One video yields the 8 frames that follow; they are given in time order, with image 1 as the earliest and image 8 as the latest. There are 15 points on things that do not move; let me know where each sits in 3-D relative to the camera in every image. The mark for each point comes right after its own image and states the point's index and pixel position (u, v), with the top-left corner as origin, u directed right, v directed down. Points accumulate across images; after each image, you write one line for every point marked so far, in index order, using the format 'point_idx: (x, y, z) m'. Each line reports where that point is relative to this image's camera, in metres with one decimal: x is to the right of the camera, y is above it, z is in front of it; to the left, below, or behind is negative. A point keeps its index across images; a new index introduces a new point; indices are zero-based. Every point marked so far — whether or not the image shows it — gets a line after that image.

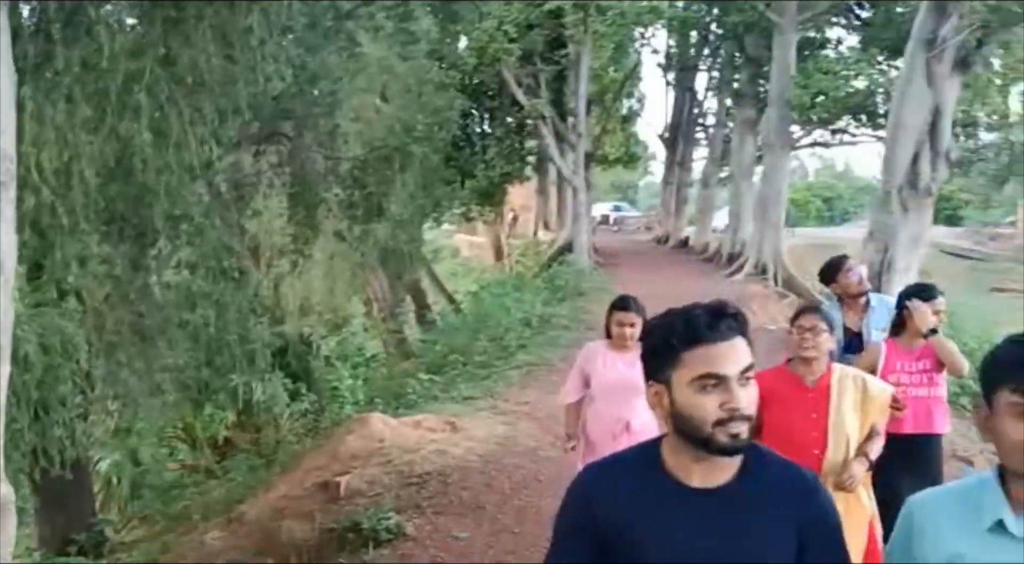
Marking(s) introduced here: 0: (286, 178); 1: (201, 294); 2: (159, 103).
0: (-2.0, +0.9, +9.1) m
1: (-2.4, -0.1, +8.1) m
2: (-2.5, +1.3, +7.4) m
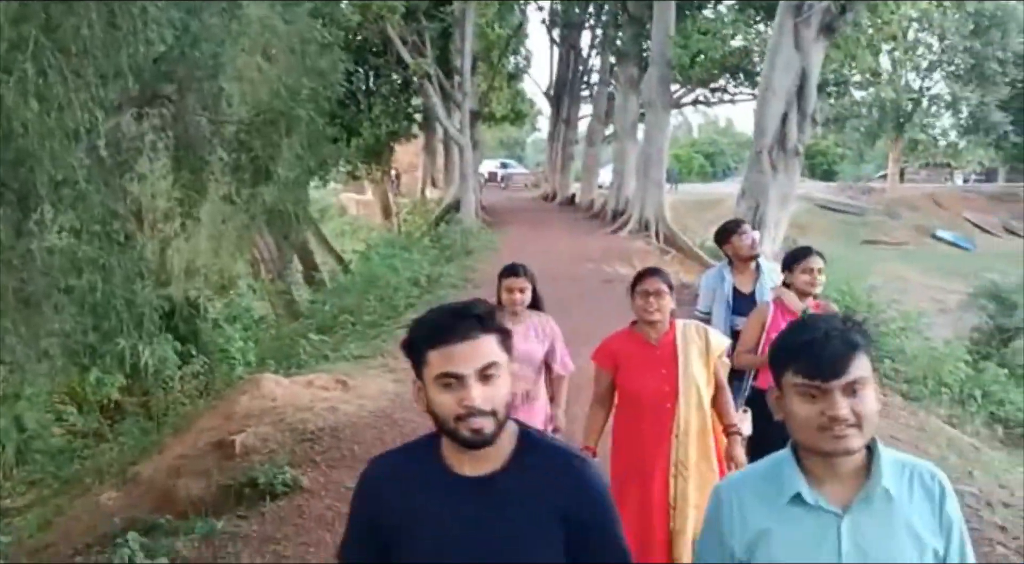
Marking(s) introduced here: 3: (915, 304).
0: (-3.0, +1.2, +9.1) m
1: (-3.3, +0.2, +8.1) m
2: (-3.3, +1.5, +7.4) m
3: (+7.2, -0.4, +18.7) m
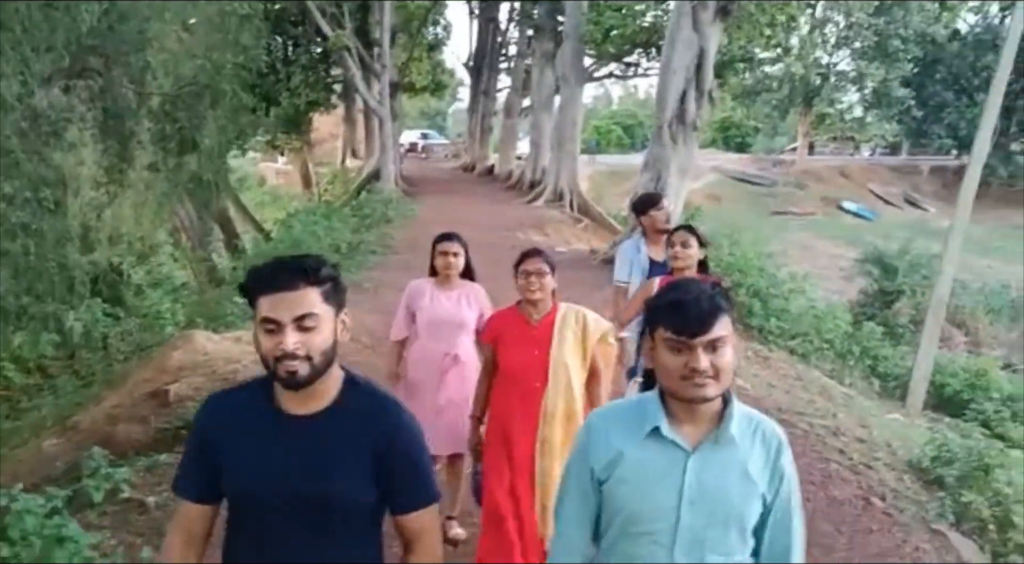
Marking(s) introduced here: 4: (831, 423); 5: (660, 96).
0: (-3.8, +1.6, +9.6) m
1: (-4.0, +0.5, +8.6) m
2: (-3.9, +1.8, +7.8) m
3: (+5.7, +0.2, +19.9) m
4: (+2.6, -1.1, +8.5) m
5: (+2.1, +2.6, +14.9) m
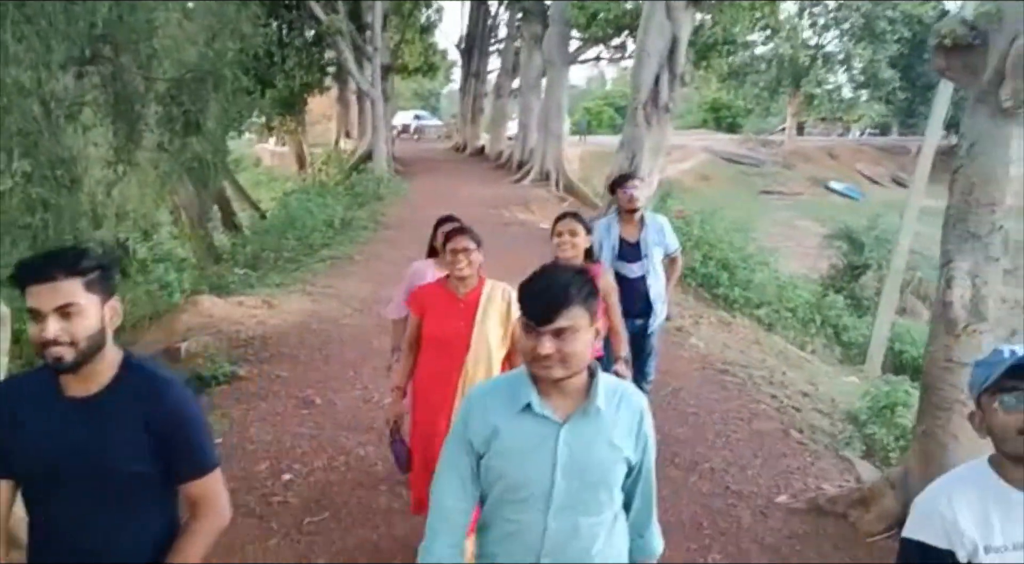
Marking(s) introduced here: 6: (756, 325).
0: (-4.0, +1.8, +10.4) m
1: (-4.2, +0.7, +9.5) m
2: (-4.2, +2.0, +8.7) m
3: (+5.4, +0.7, +20.9) m
4: (+2.4, -0.9, +9.5) m
5: (+1.9, +3.0, +15.8) m
6: (+3.1, -0.5, +13.4) m
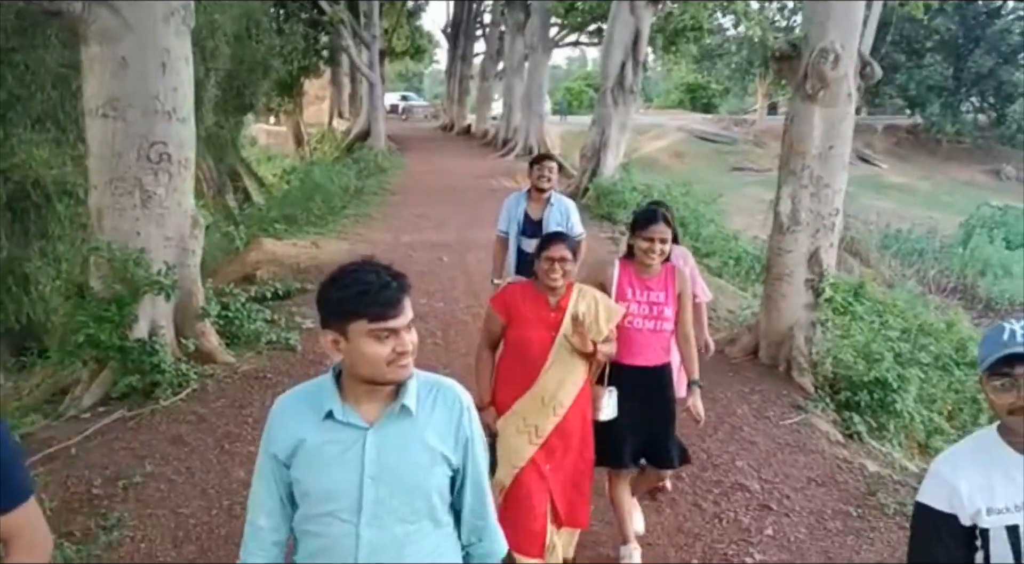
0: (-4.1, +2.5, +13.2) m
1: (-4.3, +1.4, +12.3) m
2: (-4.2, +2.7, +11.5) m
3: (+5.1, +1.6, +23.9) m
4: (+2.3, -0.2, +12.4) m
5: (+1.7, +3.8, +18.7) m
6: (+3.0, +0.2, +16.3) m
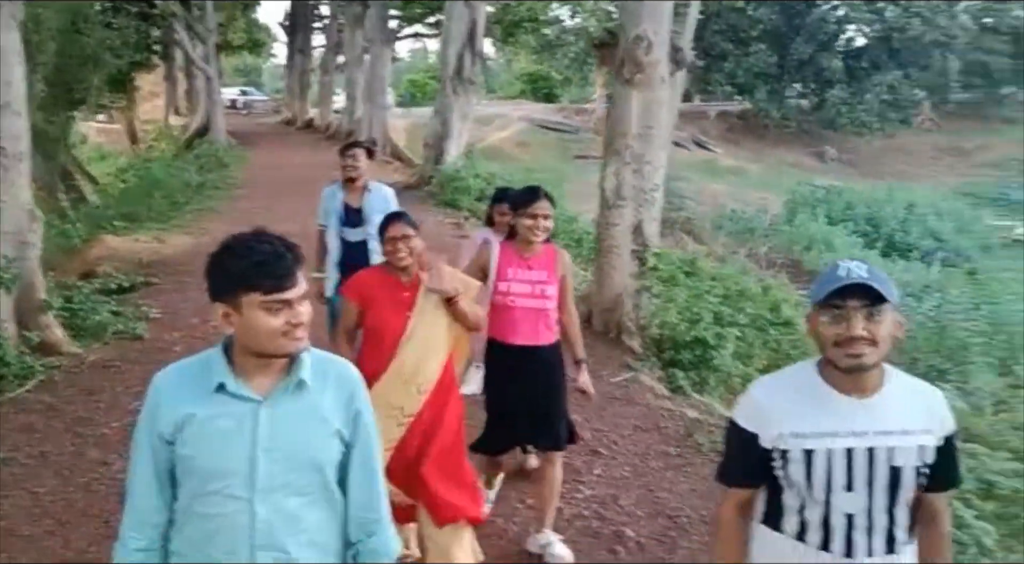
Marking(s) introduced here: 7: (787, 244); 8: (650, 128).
0: (-6.1, +2.5, +12.9) m
1: (-6.1, +1.4, +12.0) m
2: (-6.0, +2.6, +11.1) m
3: (+1.6, +2.0, +24.7) m
4: (+0.4, +0.1, +13.0) m
5: (-1.2, +4.1, +19.1) m
6: (+0.5, +0.5, +17.0) m
7: (+4.3, +0.6, +16.8) m
8: (+1.0, +1.2, +8.0) m
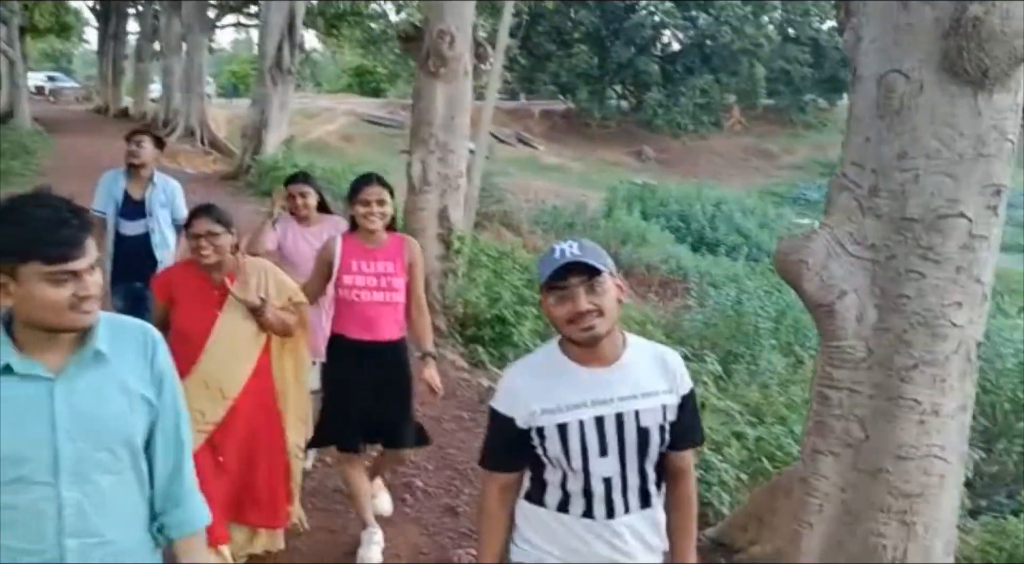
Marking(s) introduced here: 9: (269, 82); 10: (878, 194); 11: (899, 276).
0: (-8.3, +2.6, +12.1) m
1: (-8.2, +1.5, +11.2) m
2: (-7.9, +2.8, +10.4) m
3: (-2.6, +2.2, +25.0) m
4: (-1.9, +0.2, +13.3) m
5: (-4.5, +4.2, +19.0) m
6: (-2.4, +0.7, +17.2) m
7: (+1.3, +0.8, +17.7) m
8: (-0.5, +1.3, +8.4) m
9: (-4.4, +3.7, +19.2) m
10: (+1.3, +0.3, +3.7) m
11: (+1.3, 0.0, +3.7) m
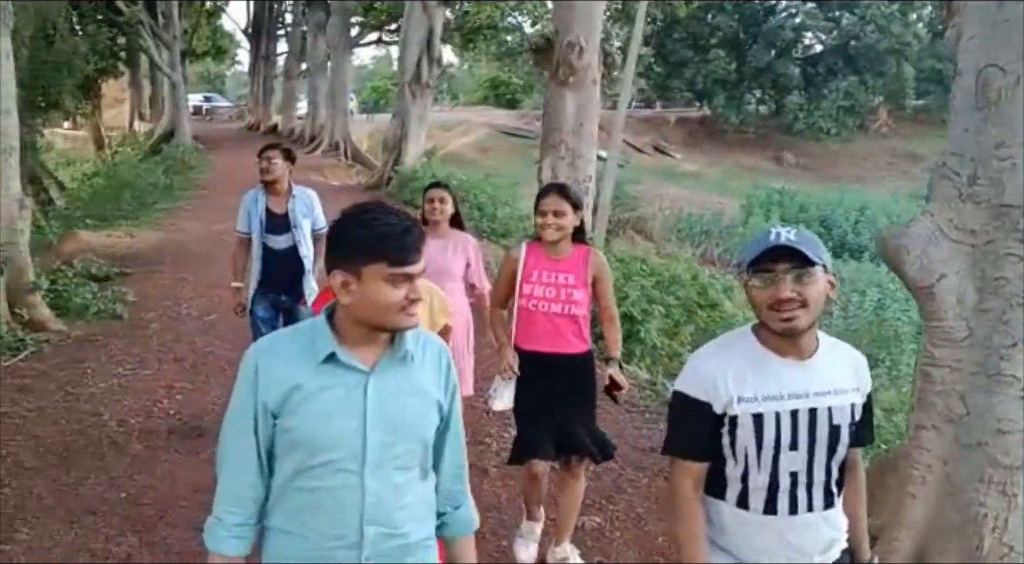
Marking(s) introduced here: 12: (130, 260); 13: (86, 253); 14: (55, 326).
0: (-6.7, +2.6, +13.5) m
1: (-6.7, +1.4, +12.6) m
2: (-6.6, +2.7, +11.8) m
3: (+0.6, +2.1, +25.6) m
4: (-0.2, +0.2, +13.8) m
5: (-2.0, +4.1, +19.9) m
6: (-0.2, +0.6, +17.8) m
7: (+3.6, +0.7, +17.8) m
8: (+0.6, +1.3, +8.8) m
9: (-2.0, +3.5, +20.0) m
10: (+1.7, +0.4, +3.9) m
11: (+1.8, +0.1, +3.8) m
12: (-4.4, +0.2, +12.1) m
13: (-5.1, +0.3, +12.7) m
14: (-3.6, -0.4, +8.2) m
